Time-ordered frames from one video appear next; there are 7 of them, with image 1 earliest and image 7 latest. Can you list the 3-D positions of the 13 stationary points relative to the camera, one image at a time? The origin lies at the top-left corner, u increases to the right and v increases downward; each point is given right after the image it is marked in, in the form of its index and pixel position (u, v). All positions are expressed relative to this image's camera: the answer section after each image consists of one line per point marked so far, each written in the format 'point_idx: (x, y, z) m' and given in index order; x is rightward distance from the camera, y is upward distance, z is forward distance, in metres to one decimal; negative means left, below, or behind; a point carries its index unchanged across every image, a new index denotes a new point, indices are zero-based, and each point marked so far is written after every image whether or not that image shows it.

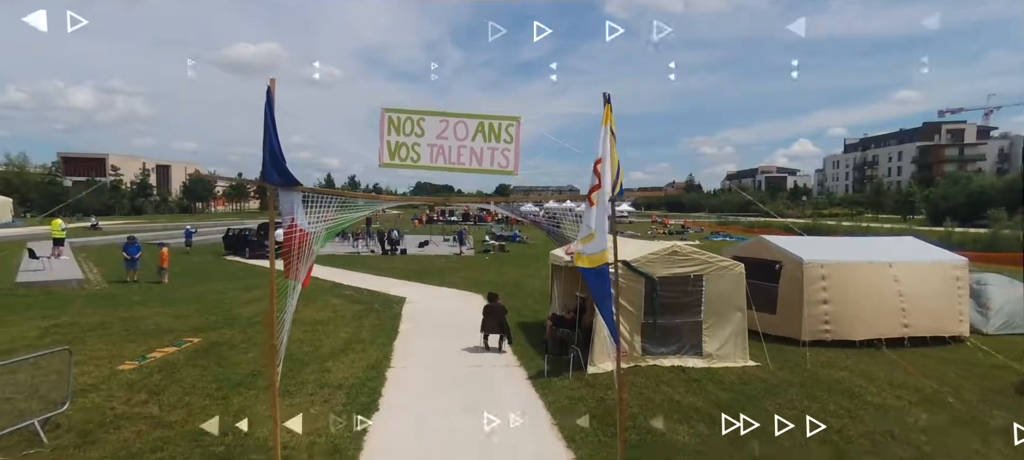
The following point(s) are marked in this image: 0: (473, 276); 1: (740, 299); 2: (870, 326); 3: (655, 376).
0: (-1.3, -1.6, +18.0) m
1: (+3.7, -1.1, +8.3) m
2: (+6.4, -1.7, +9.1) m
3: (+2.1, -2.2, +7.6) m
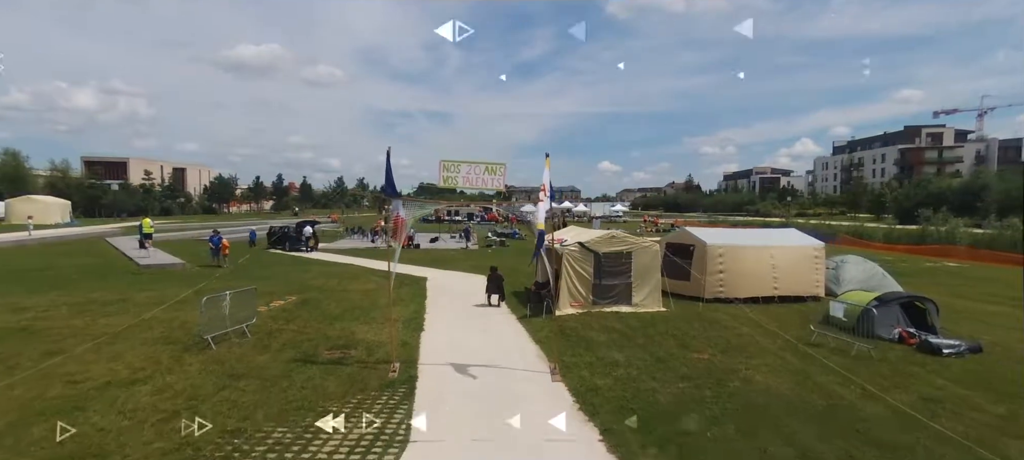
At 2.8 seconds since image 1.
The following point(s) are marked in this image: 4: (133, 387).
0: (-1.4, -1.4, +22.3) m
1: (+3.5, -1.0, +12.6) m
2: (+6.3, -1.5, +13.4) m
3: (+2.0, -2.0, +11.9) m
4: (-5.0, -2.1, +6.9) m
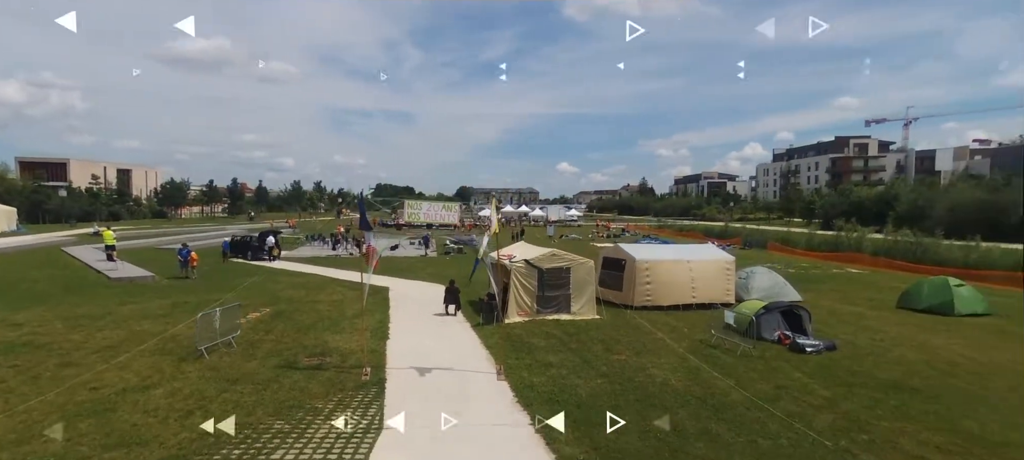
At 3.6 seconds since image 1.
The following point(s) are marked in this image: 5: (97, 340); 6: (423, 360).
0: (-3.4, -2.0, +23.9) m
1: (+2.2, -1.5, +14.6) m
2: (+4.9, -2.0, +15.6) m
3: (+0.7, -2.5, +13.8) m
4: (-5.8, -2.6, +8.3) m
5: (-8.6, -2.3, +10.7) m
6: (-1.8, -2.7, +10.6) m
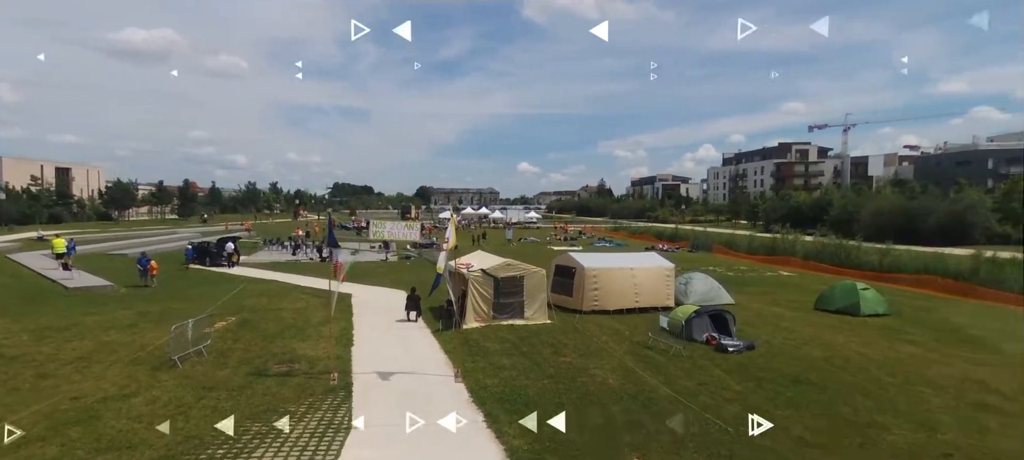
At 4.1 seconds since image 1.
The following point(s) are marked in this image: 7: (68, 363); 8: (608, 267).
0: (-5.4, -2.3, +24.6) m
1: (+1.0, -1.8, +15.9) m
2: (+3.6, -2.3, +17.0) m
3: (-0.5, -2.8, +14.9) m
4: (-6.6, -2.9, +8.9) m
5: (-9.6, -2.6, +11.1) m
6: (-2.8, -3.0, +11.6) m
7: (-9.0, -2.7, +10.5) m
8: (+3.2, -1.2, +17.0) m
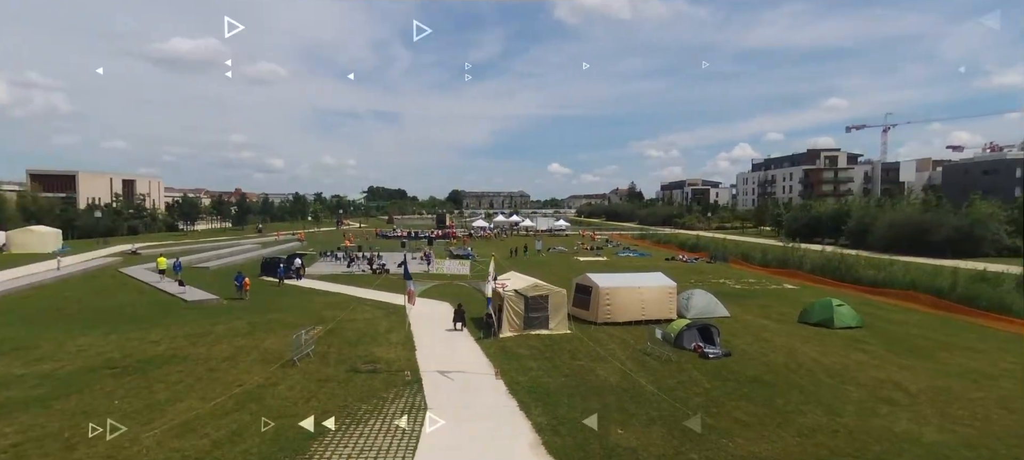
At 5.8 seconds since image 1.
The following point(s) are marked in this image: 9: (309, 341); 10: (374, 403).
0: (-3.9, -3.4, +28.6) m
1: (+2.0, -2.8, +19.5) m
2: (+4.6, -3.4, +20.5) m
3: (+0.5, -3.9, +18.6) m
4: (-6.0, -4.0, +13.0) m
5: (-8.8, -3.7, +15.4) m
6: (-2.0, -4.0, +15.4) m
7: (-8.3, -3.7, +14.7) m
8: (+4.3, -2.2, +20.5) m
9: (-6.4, -3.5, +16.3) m
10: (-3.3, -4.2, +12.4) m
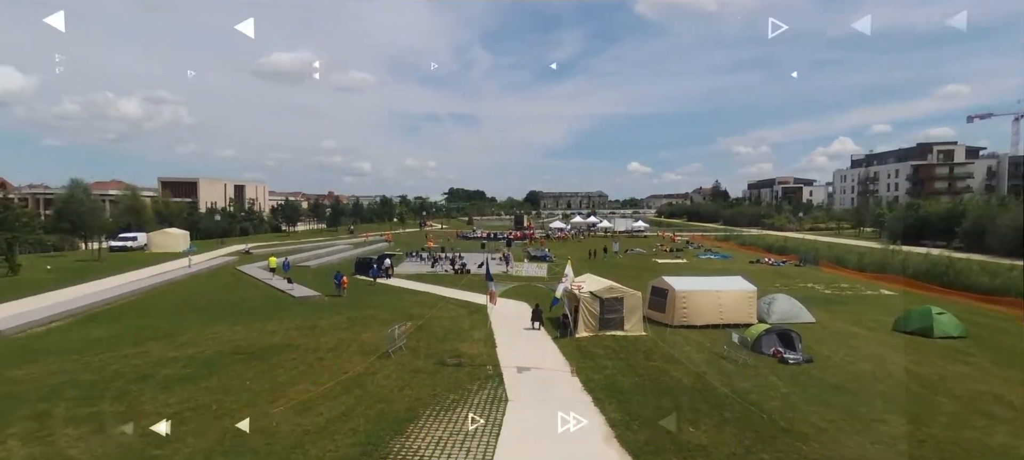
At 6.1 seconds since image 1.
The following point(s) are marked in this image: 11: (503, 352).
0: (+0.5, -3.5, +29.8) m
1: (+4.9, -3.0, +19.9) m
2: (+7.7, -3.5, +20.5) m
3: (+3.3, -4.0, +19.2) m
4: (-3.9, -4.1, +14.6) m
5: (-6.4, -3.8, +17.4) m
6: (+0.3, -4.2, +16.4) m
7: (-6.0, -3.9, +16.6) m
8: (+7.3, -2.4, +20.5) m
9: (-3.9, -3.6, +17.9) m
10: (-1.4, -4.3, +13.7) m
11: (-0.3, -4.1, +17.4) m
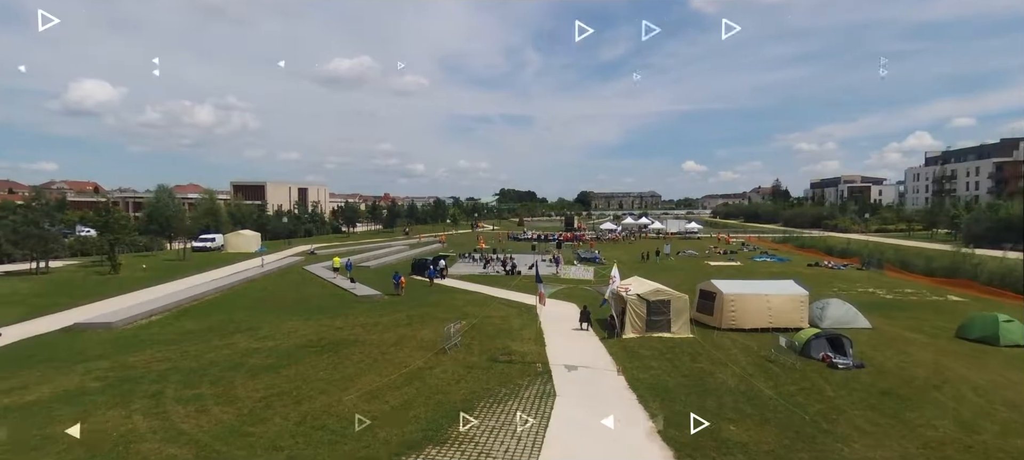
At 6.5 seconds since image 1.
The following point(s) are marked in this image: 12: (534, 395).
0: (+3.4, -3.7, +30.5) m
1: (+6.9, -3.1, +20.2) m
2: (+9.7, -3.7, +20.5) m
3: (+5.2, -4.2, +19.7) m
4: (-2.5, -4.3, +15.8) m
5: (-4.6, -4.0, +18.9) m
6: (+2.0, -4.3, +17.2) m
7: (-4.3, -4.0, +18.1) m
8: (+9.3, -2.5, +20.6) m
9: (-2.1, -3.8, +19.1) m
10: (0.0, -4.5, +14.7) m
11: (+1.4, -4.3, +18.3) m
12: (+0.5, -4.5, +14.0) m
